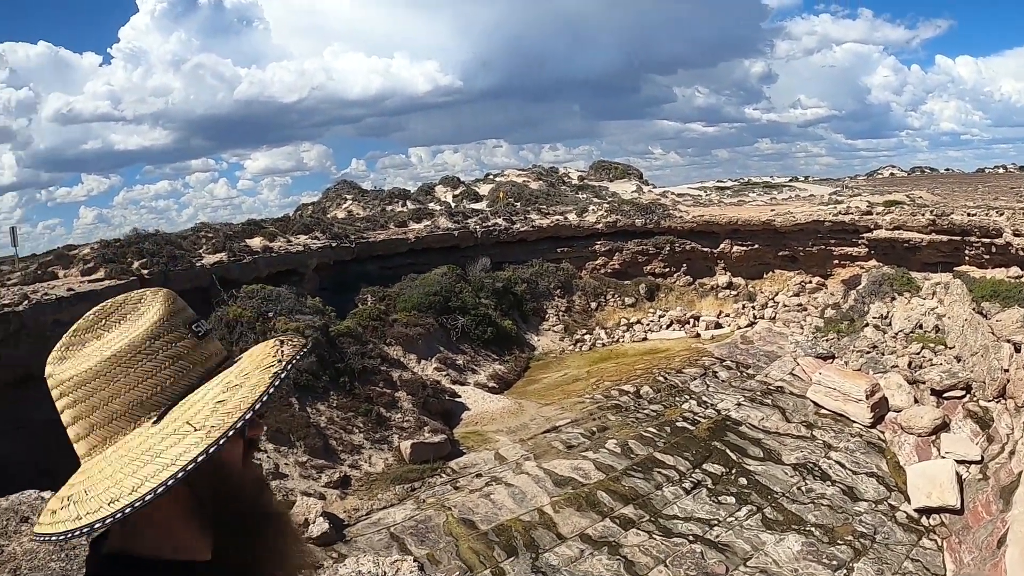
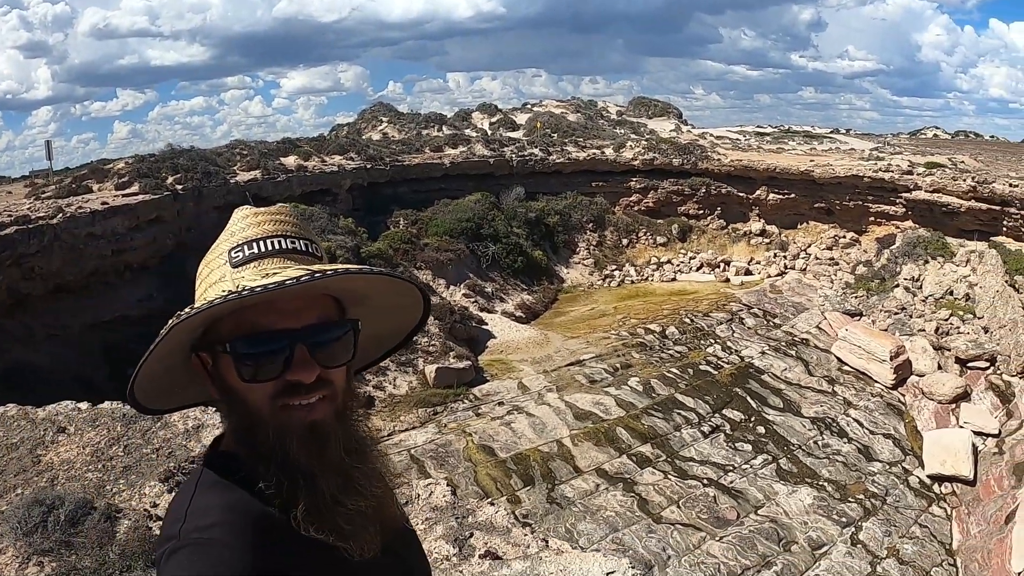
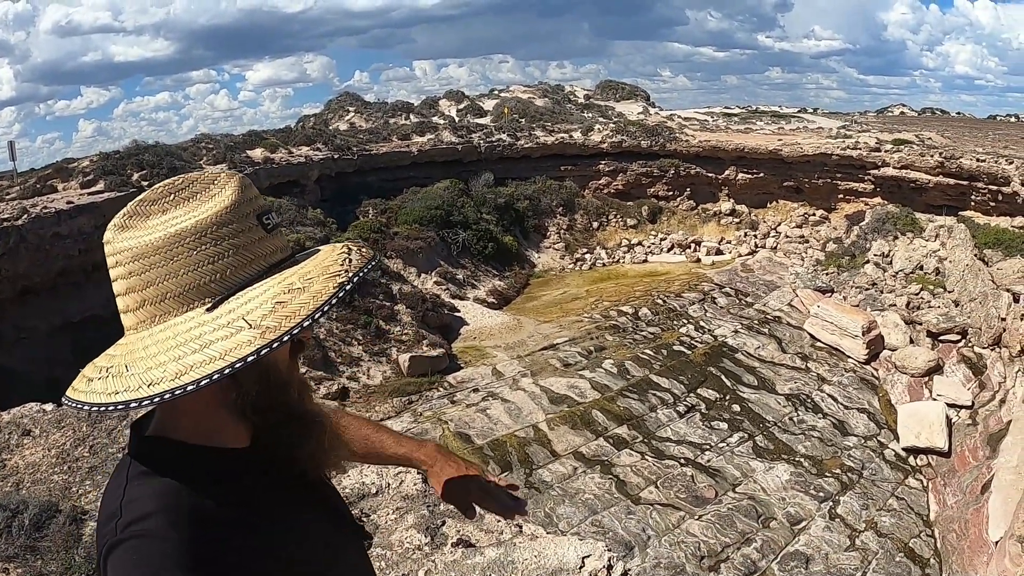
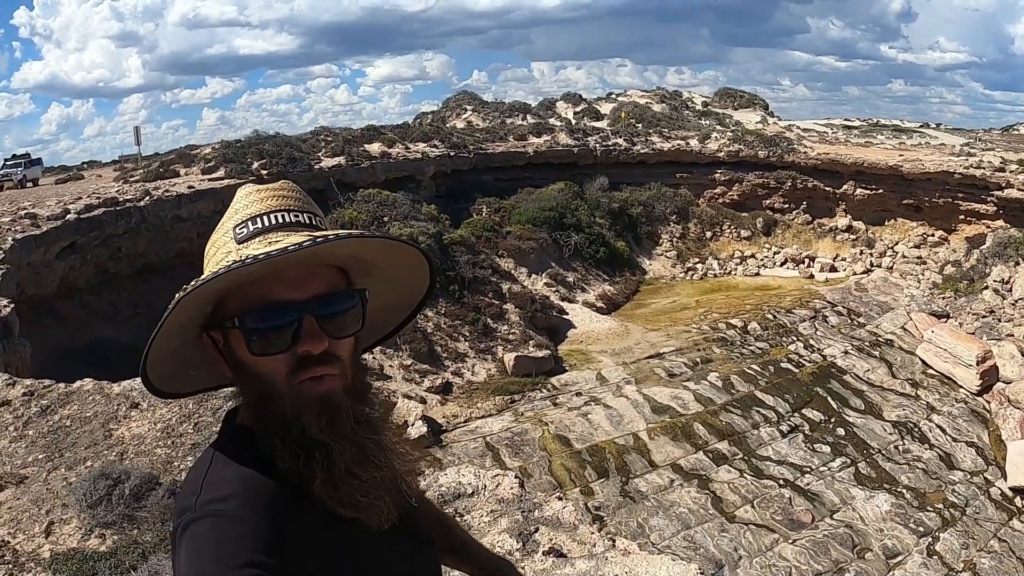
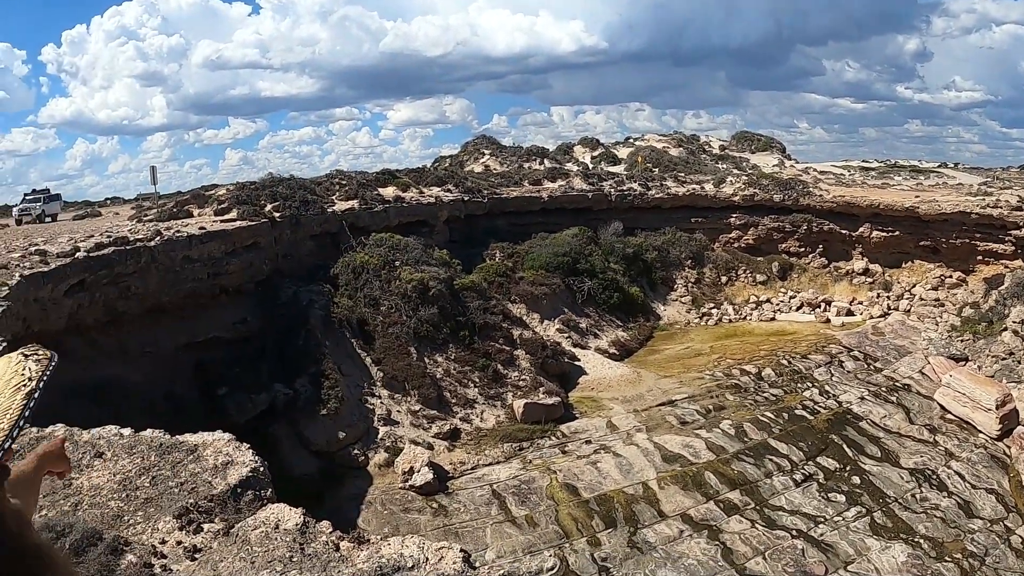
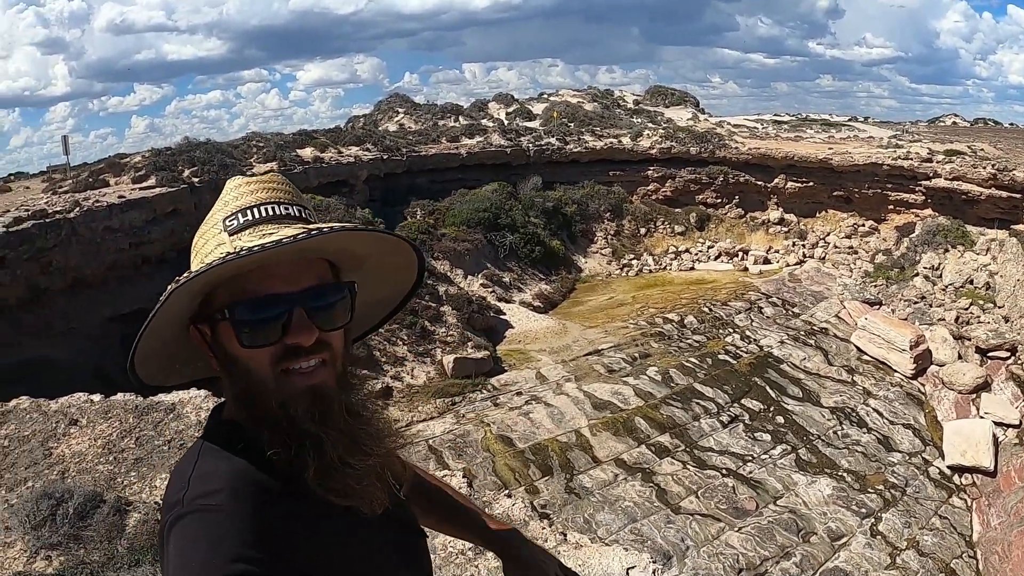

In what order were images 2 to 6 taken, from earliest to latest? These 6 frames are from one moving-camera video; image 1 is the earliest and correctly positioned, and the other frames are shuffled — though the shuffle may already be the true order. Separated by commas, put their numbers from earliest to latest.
5, 2, 3, 6, 4
